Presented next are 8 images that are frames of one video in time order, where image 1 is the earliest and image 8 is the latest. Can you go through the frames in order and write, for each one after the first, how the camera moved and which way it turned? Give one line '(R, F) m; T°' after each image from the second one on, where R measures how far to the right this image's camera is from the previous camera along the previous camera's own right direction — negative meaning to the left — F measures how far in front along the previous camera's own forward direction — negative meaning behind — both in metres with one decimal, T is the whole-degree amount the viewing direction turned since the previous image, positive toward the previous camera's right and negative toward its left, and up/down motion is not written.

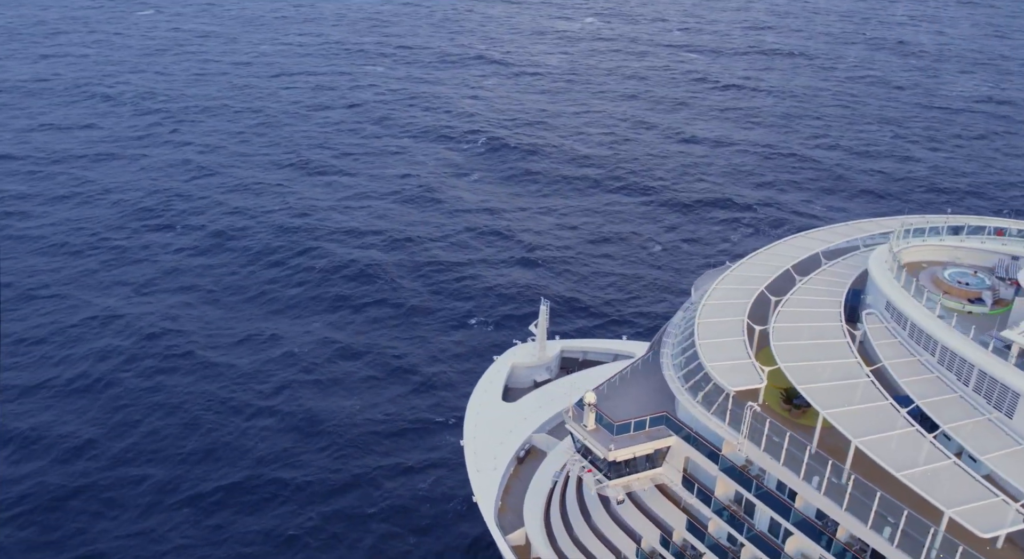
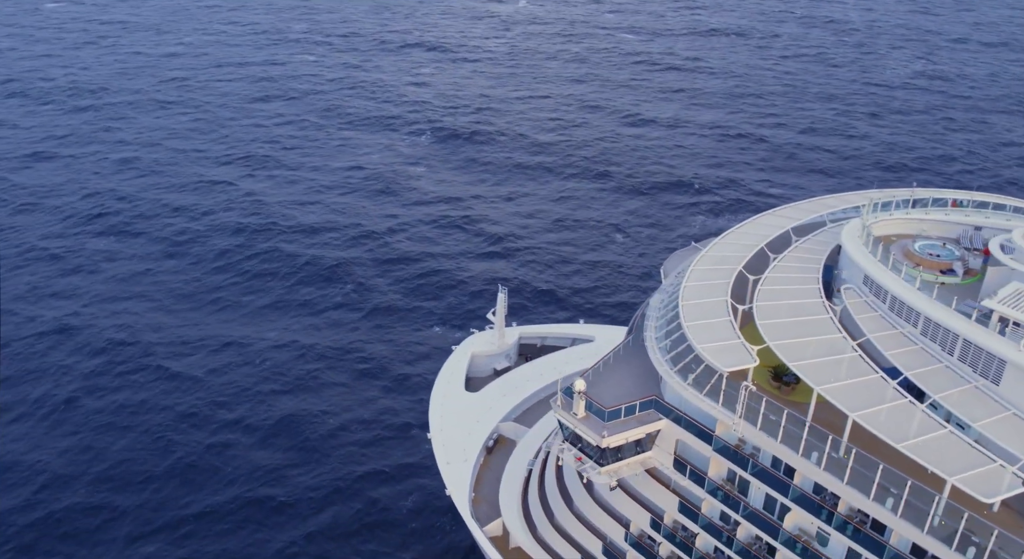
(-2.6, +0.8) m; +5°
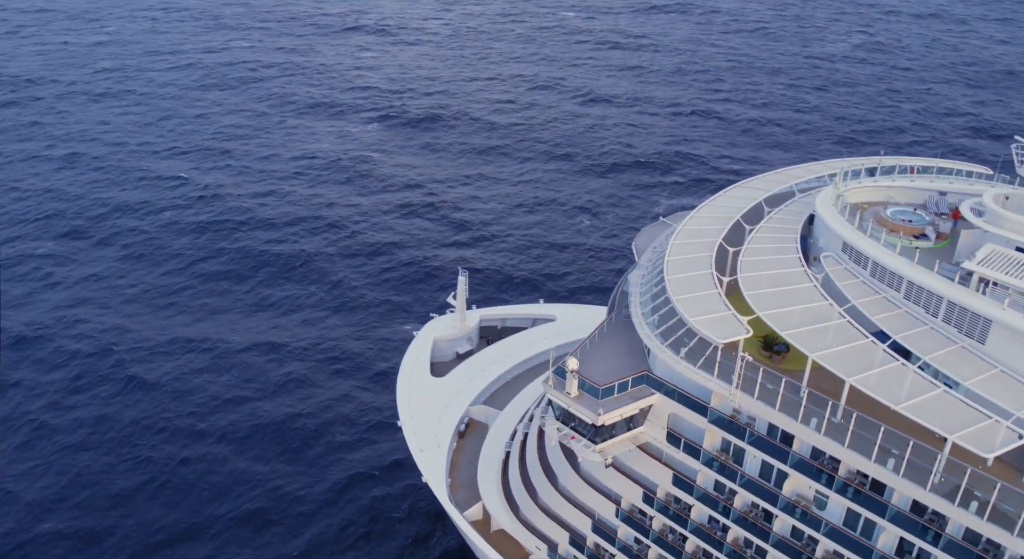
(-2.7, +0.6) m; +5°
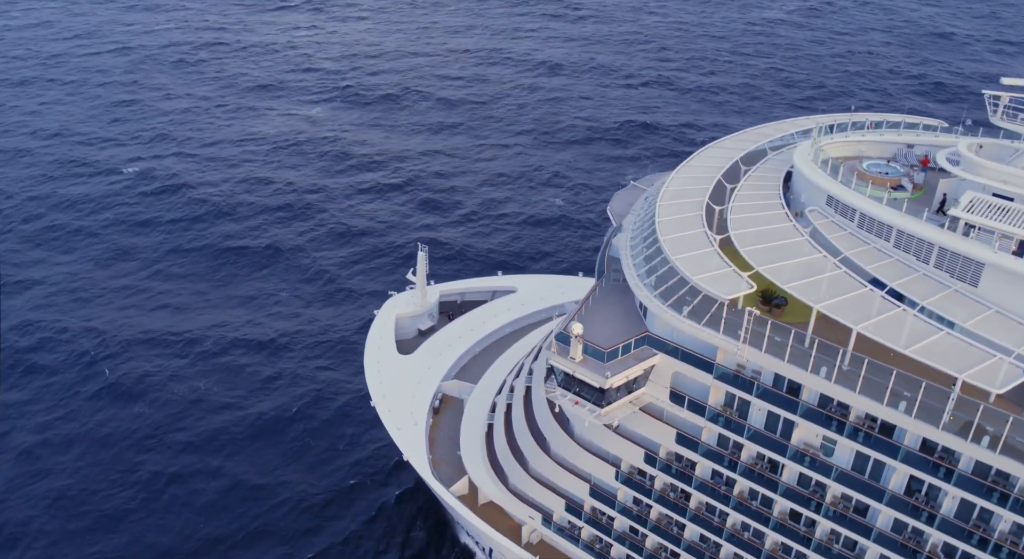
(-3.9, +0.6) m; +5°
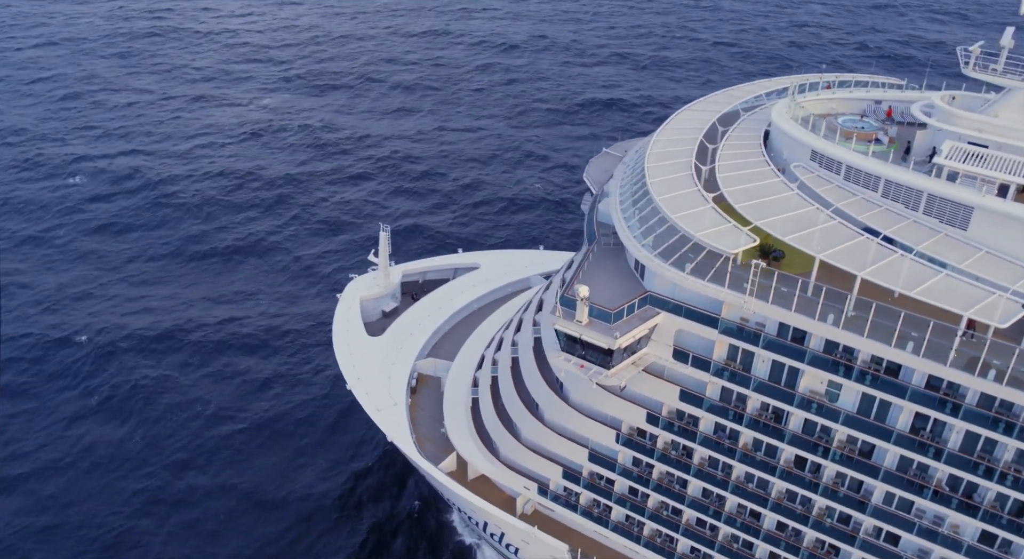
(-3.9, +0.4) m; +5°
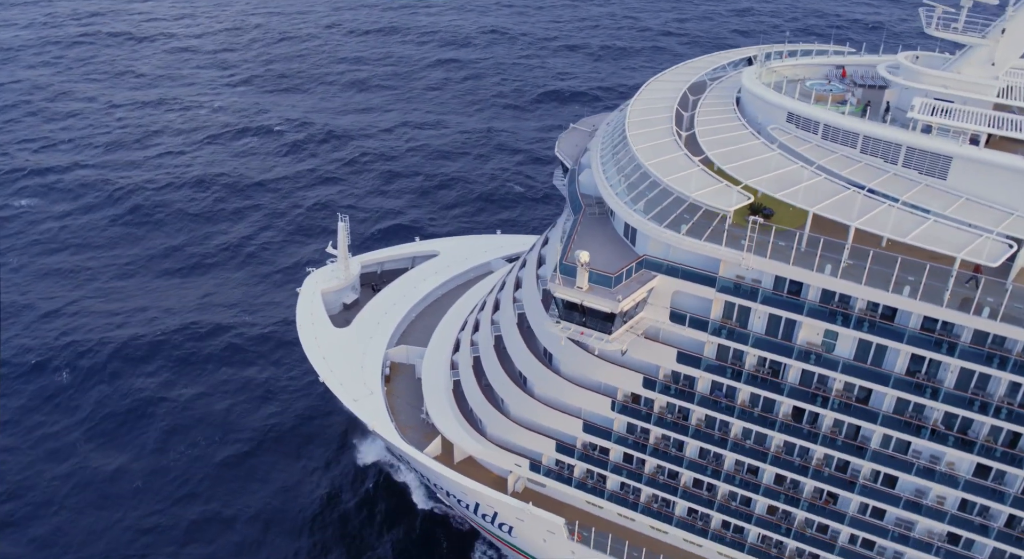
(-3.8, +0.4) m; +5°
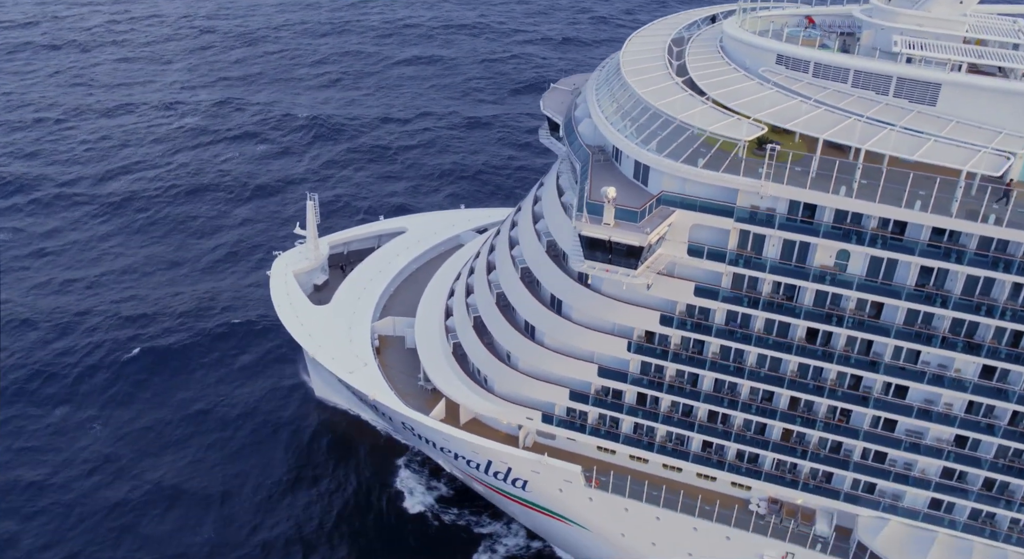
(-6.1, -0.2) m; +6°
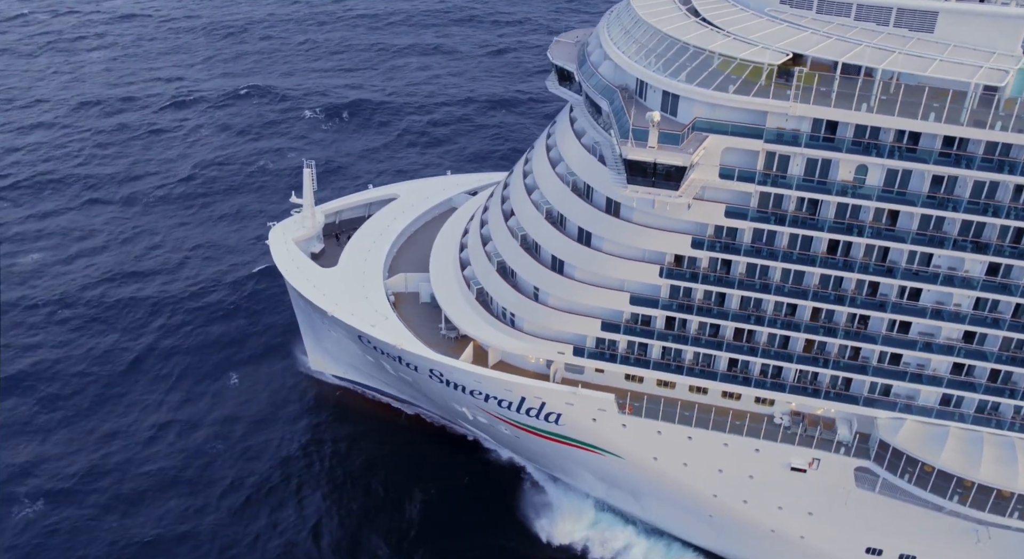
(-7.0, -1.7) m; +6°
